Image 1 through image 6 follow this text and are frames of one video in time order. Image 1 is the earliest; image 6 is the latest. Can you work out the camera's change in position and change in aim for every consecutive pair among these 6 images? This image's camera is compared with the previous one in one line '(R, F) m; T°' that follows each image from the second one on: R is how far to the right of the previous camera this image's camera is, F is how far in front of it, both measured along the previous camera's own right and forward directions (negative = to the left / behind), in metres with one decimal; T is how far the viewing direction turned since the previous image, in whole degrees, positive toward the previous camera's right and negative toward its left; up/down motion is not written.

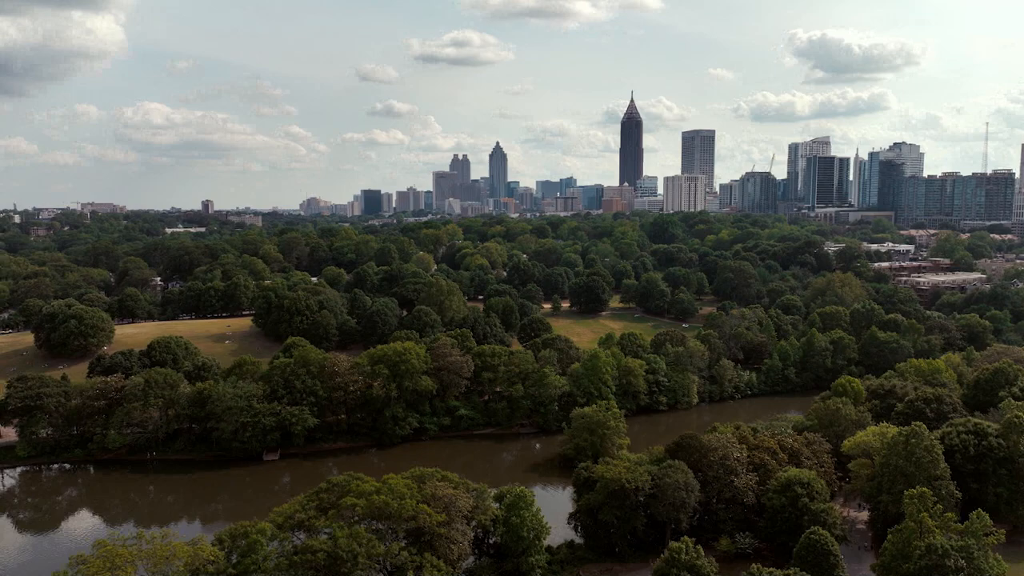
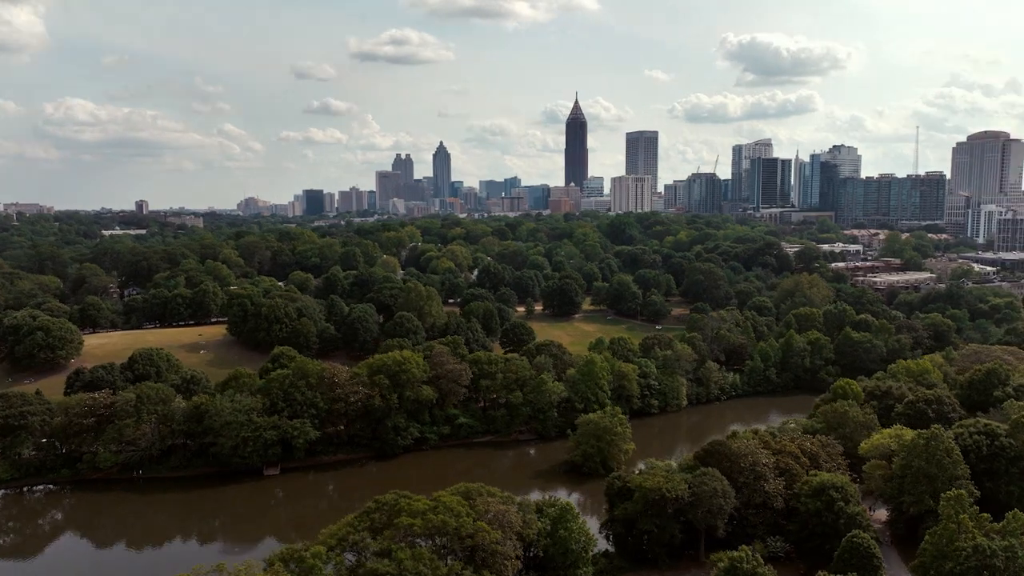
(-3.3, +0.2) m; +4°
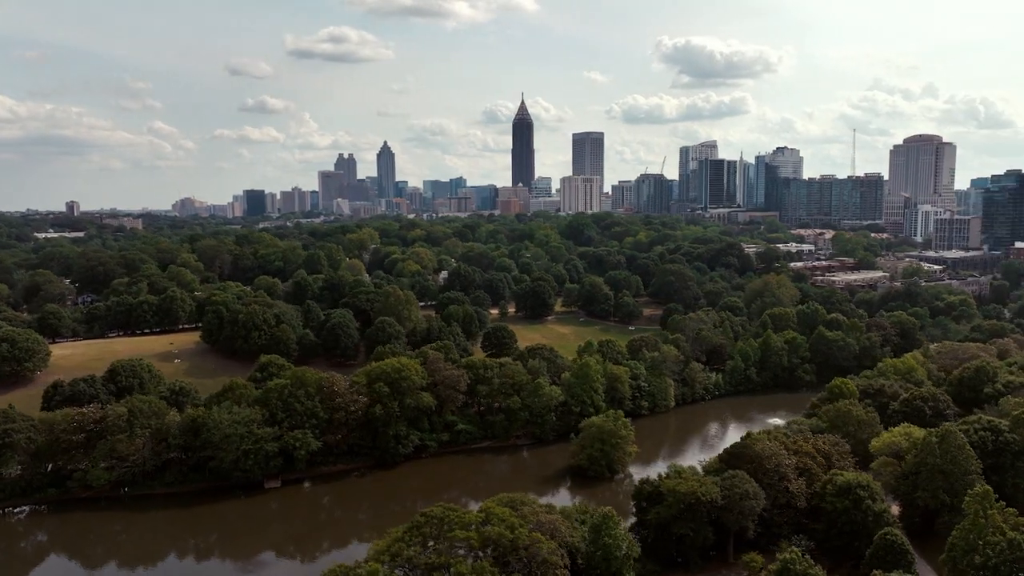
(-3.1, +0.2) m; +4°
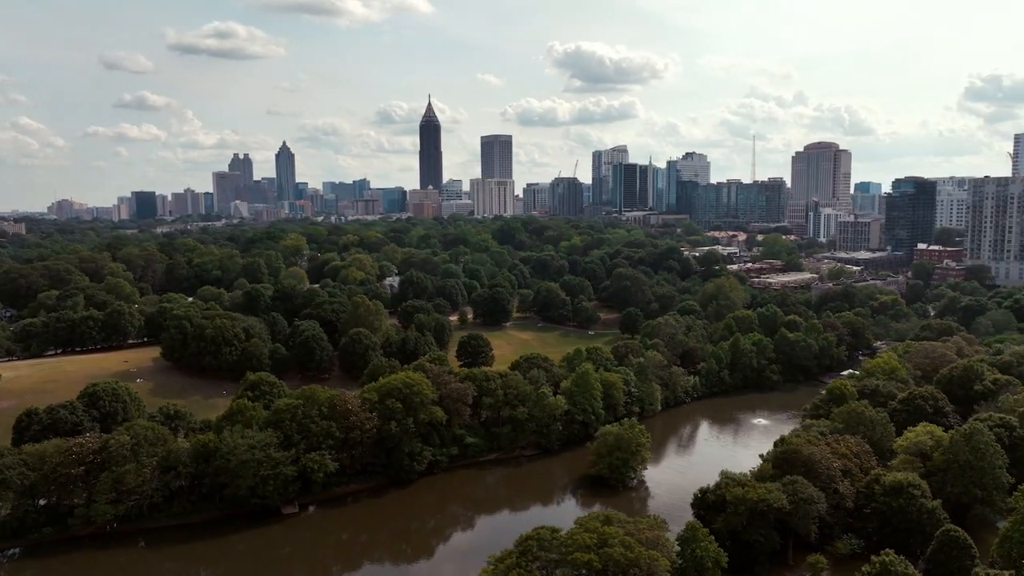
(-6.0, +0.6) m; +7°
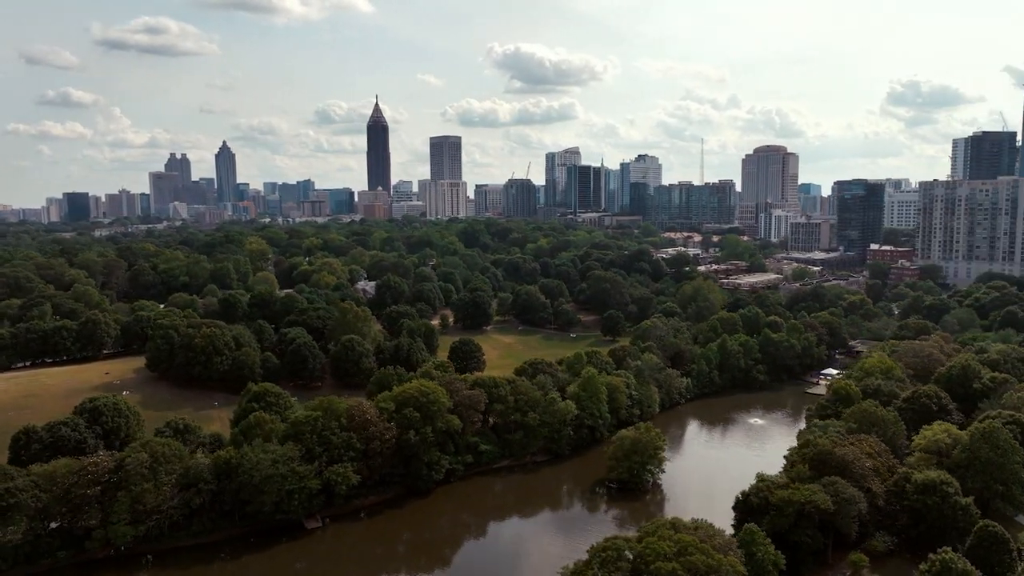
(-3.9, +0.2) m; +4°
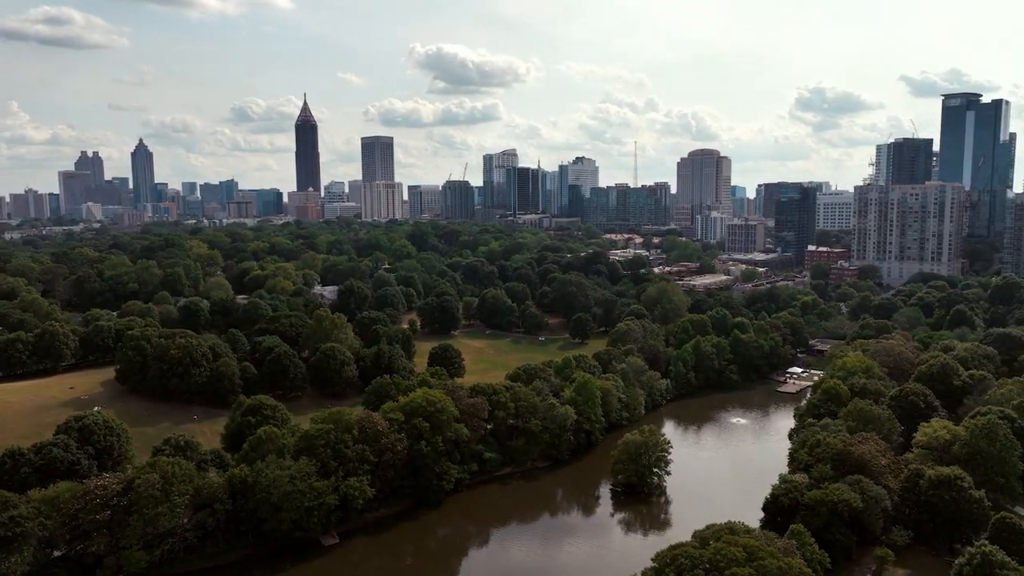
(-4.2, +0.3) m; +5°
